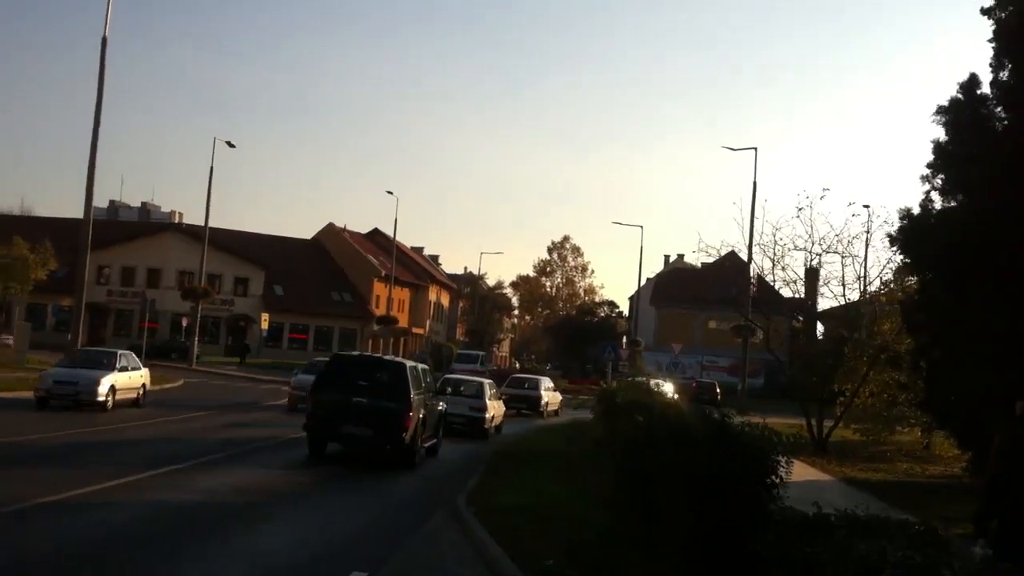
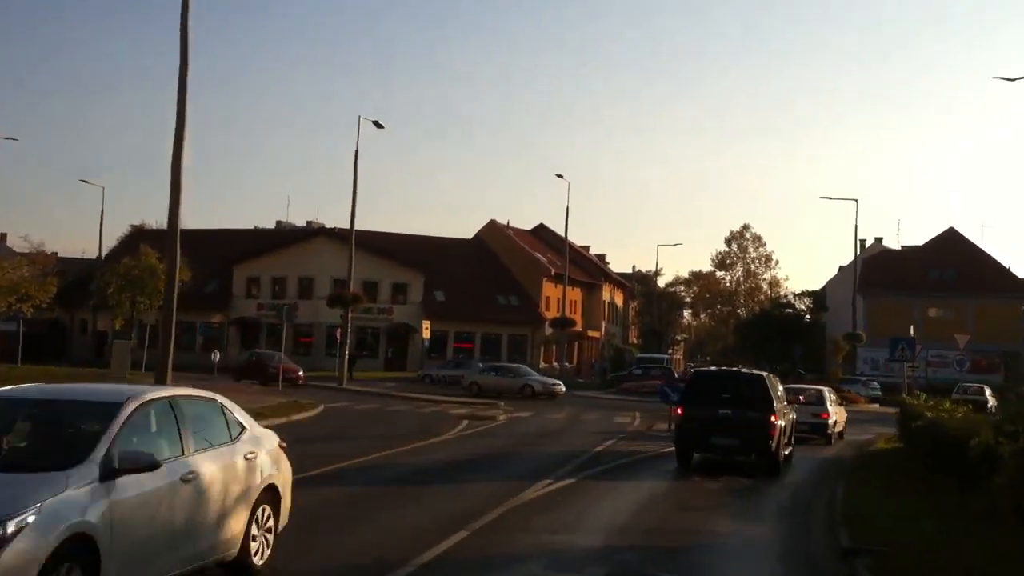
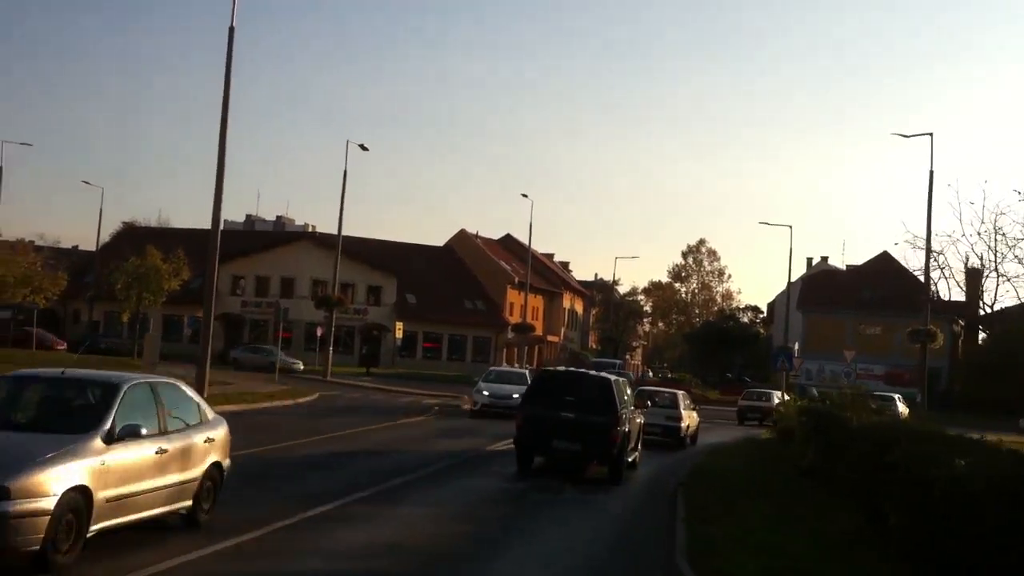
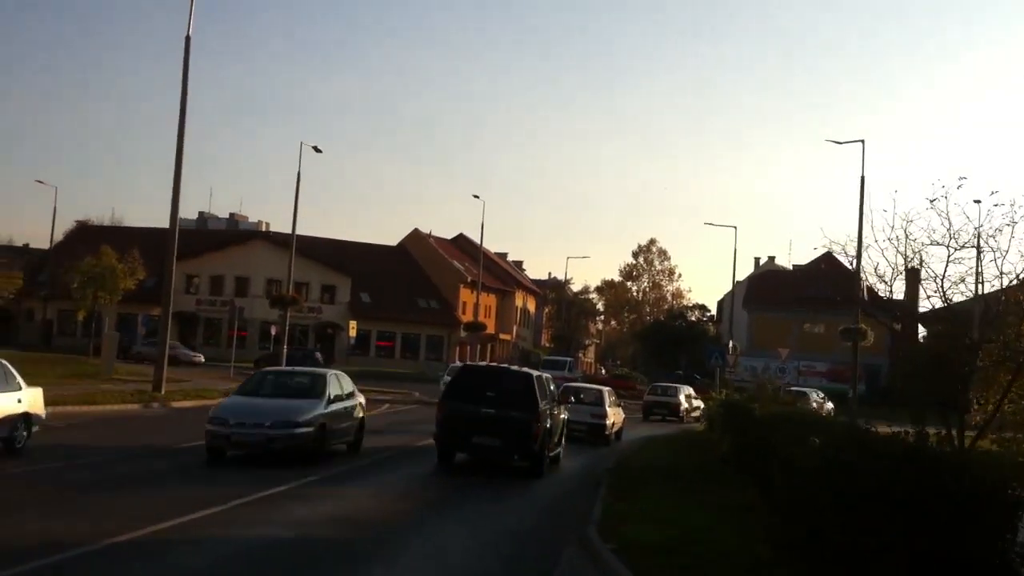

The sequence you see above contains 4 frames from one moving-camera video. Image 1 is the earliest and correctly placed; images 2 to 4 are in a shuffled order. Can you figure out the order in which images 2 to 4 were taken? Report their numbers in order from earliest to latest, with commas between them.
4, 3, 2
